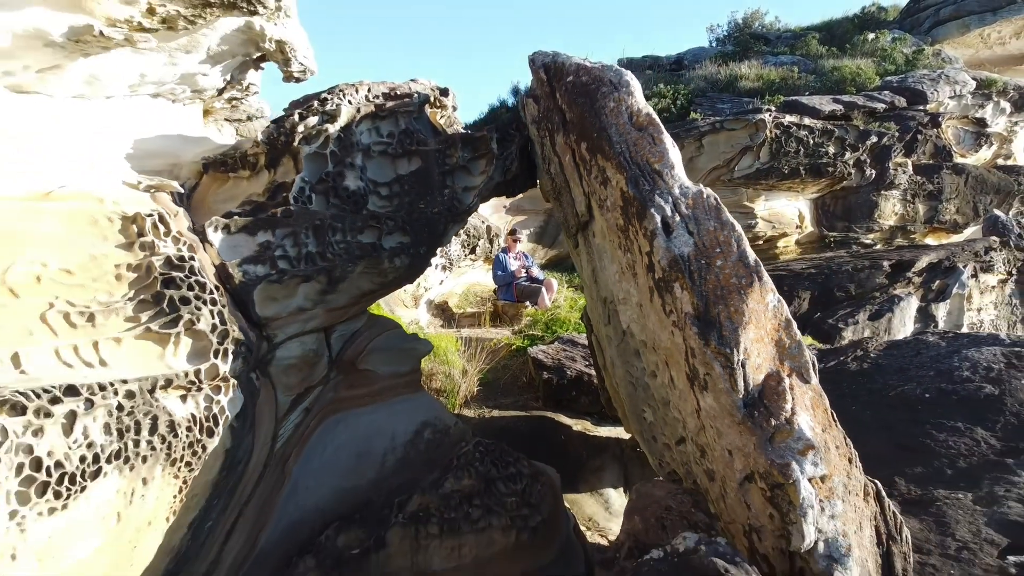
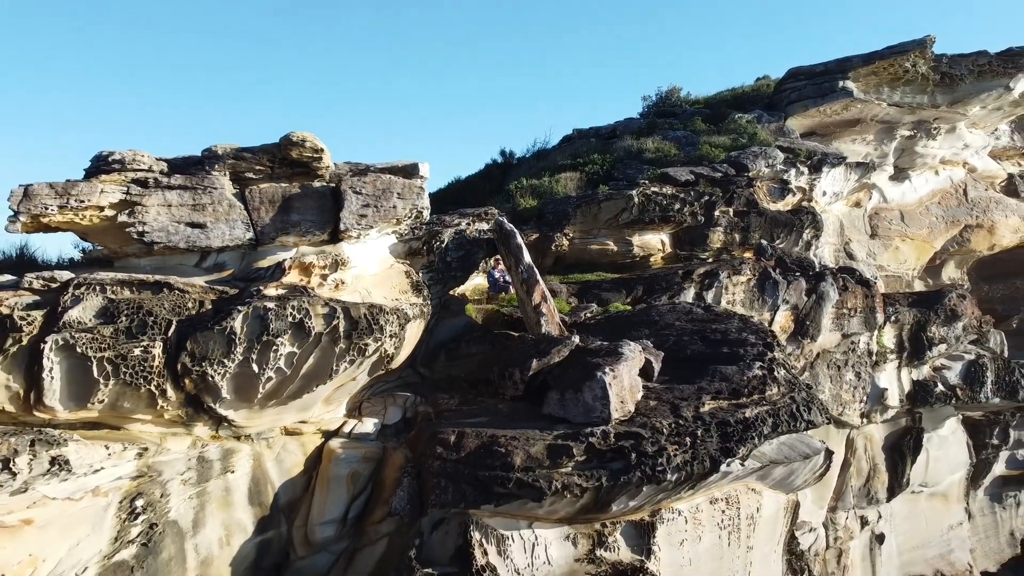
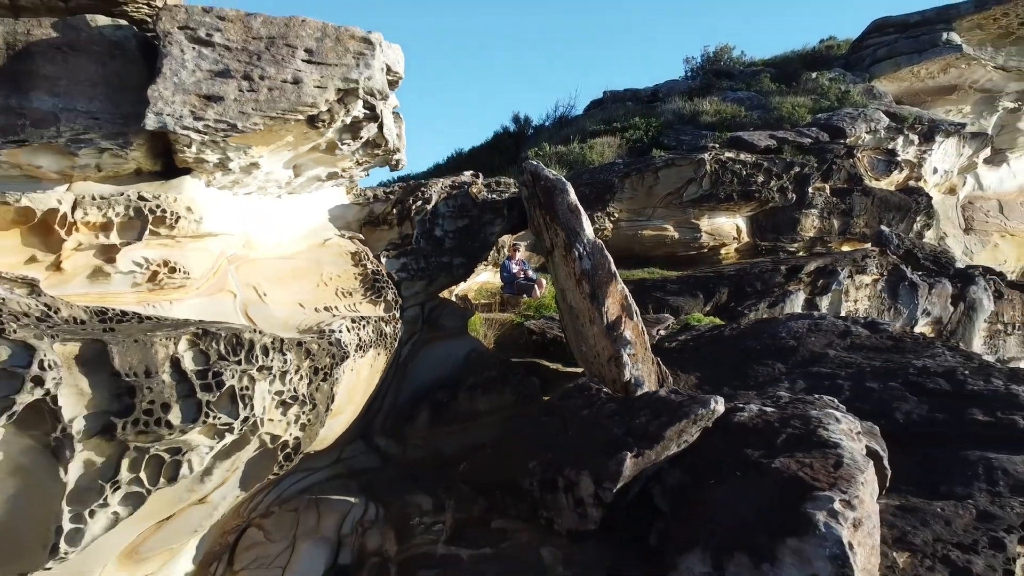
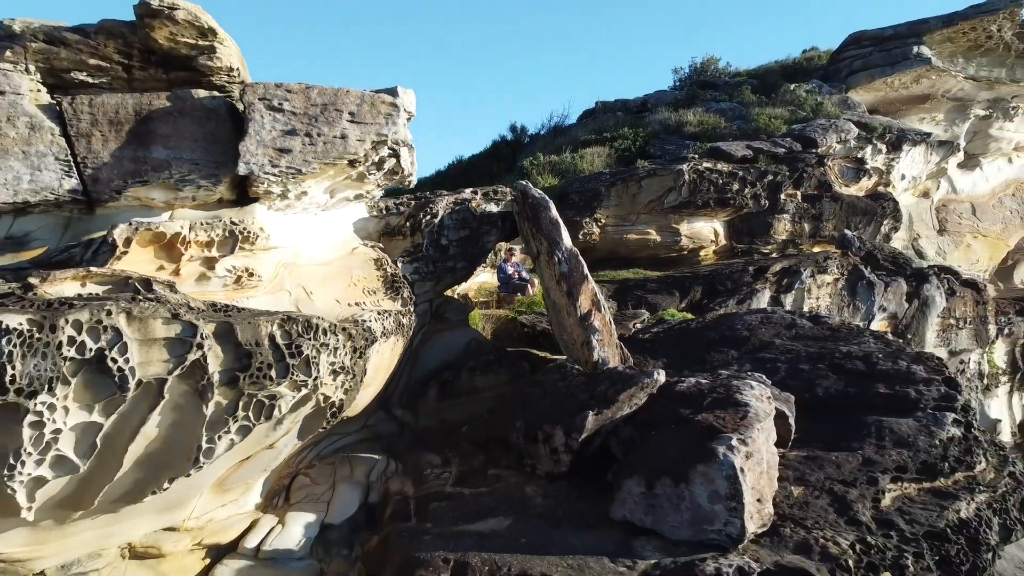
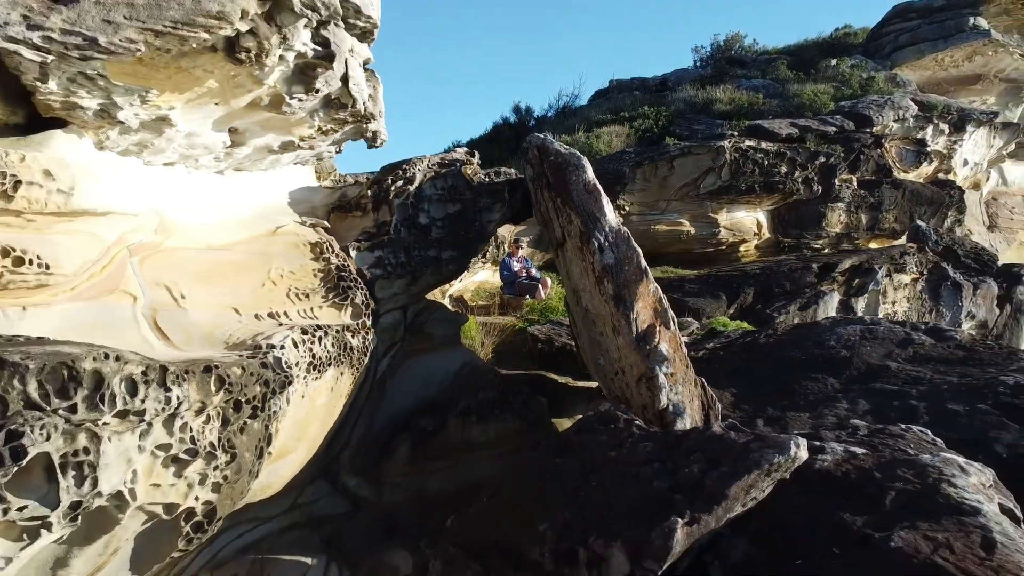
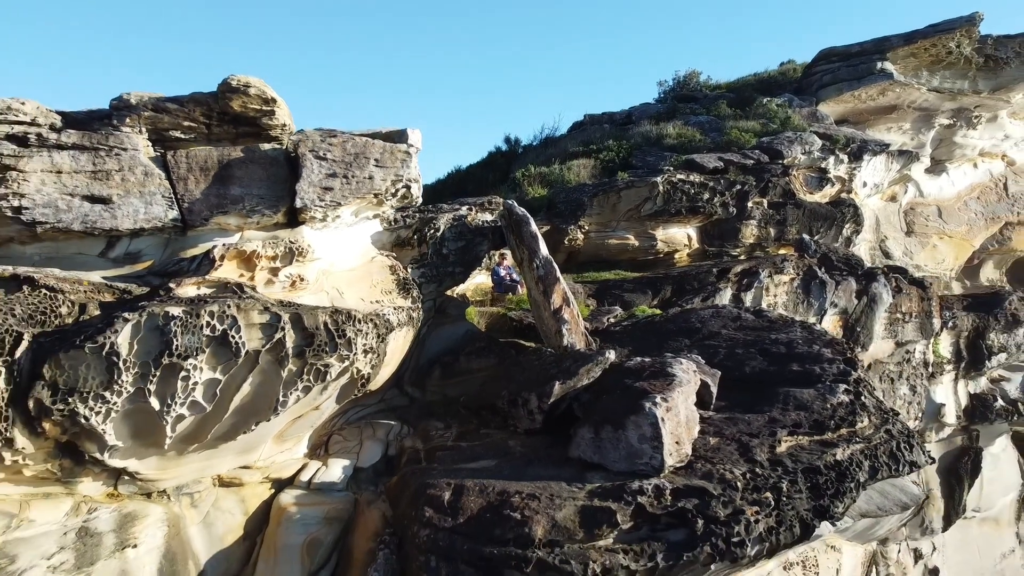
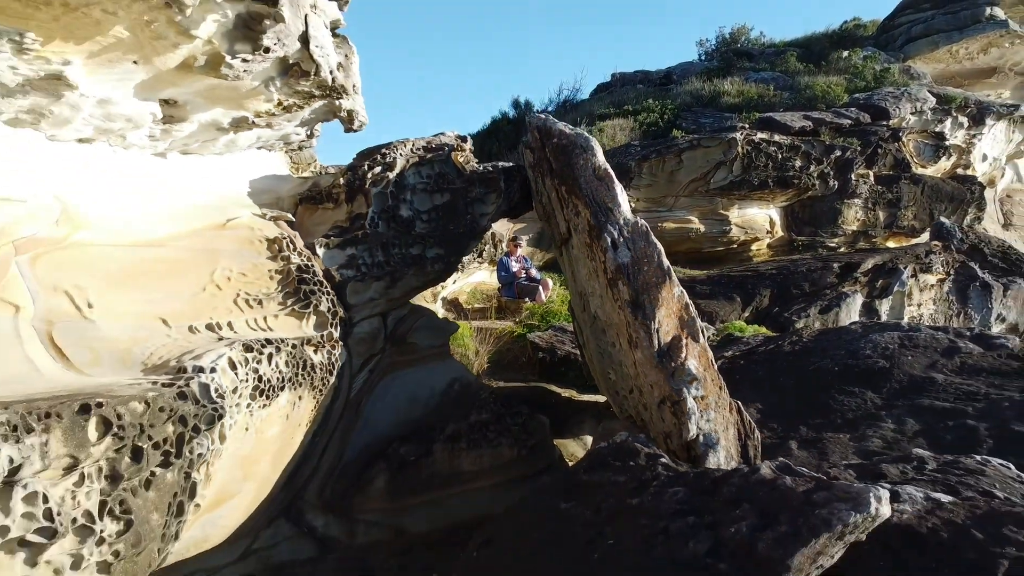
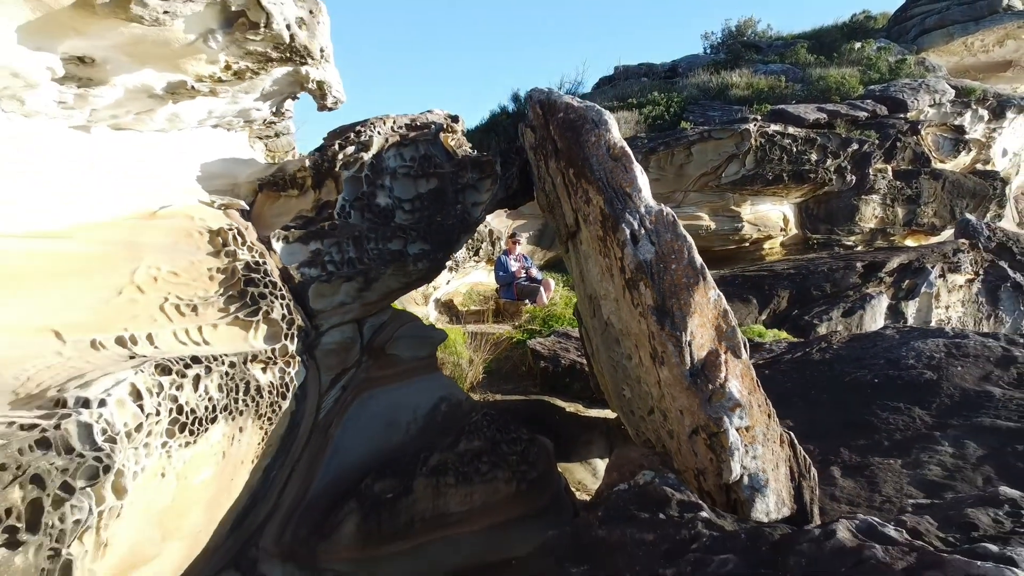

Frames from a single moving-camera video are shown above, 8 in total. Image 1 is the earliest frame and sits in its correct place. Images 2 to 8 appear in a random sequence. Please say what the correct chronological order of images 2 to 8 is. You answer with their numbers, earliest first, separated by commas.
8, 7, 5, 3, 4, 6, 2
